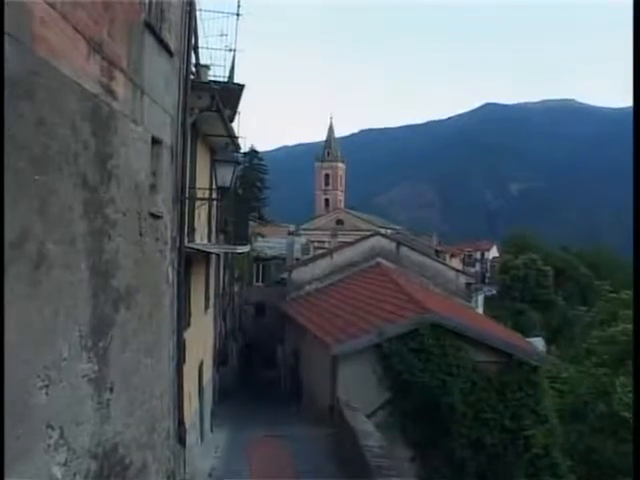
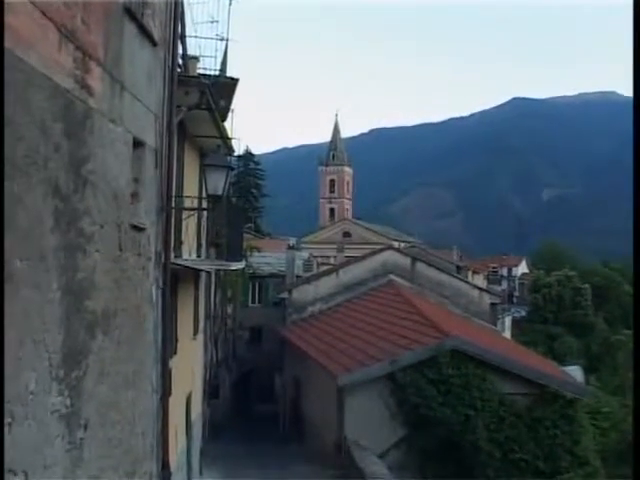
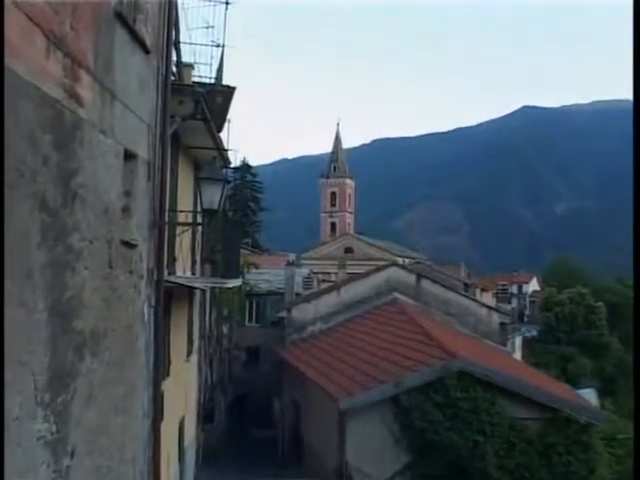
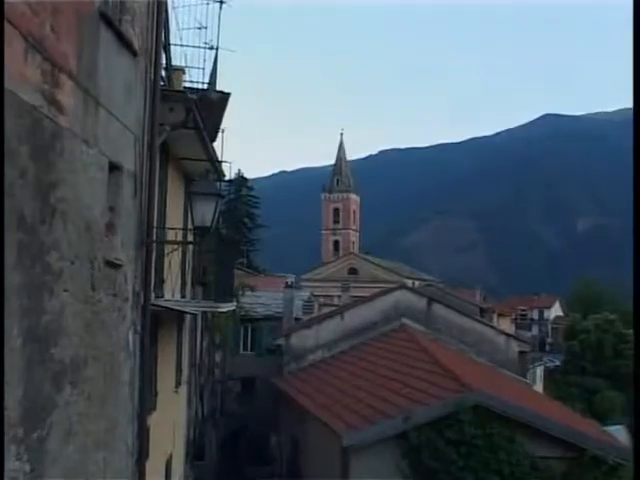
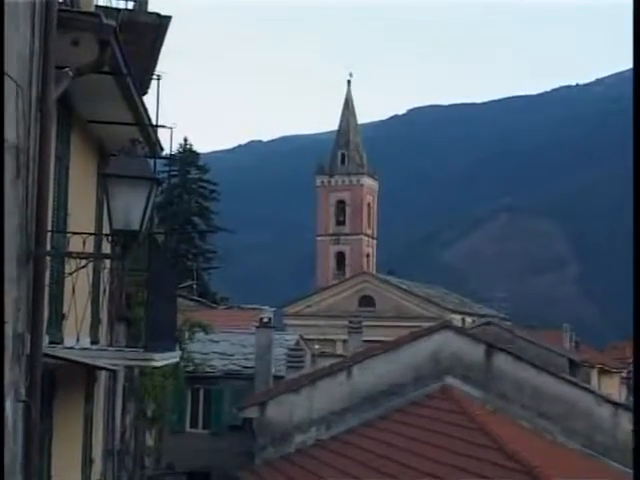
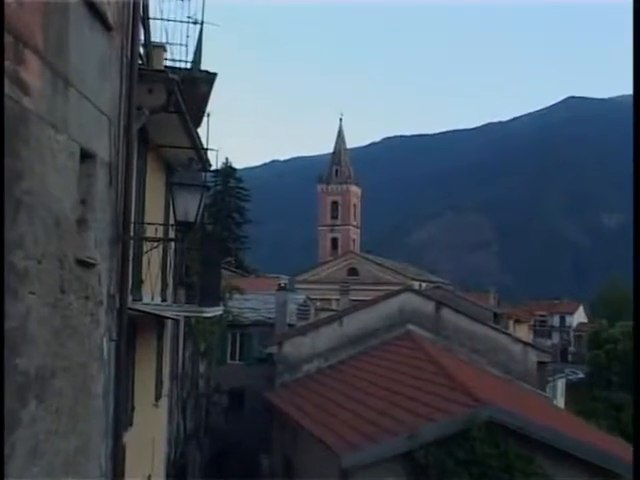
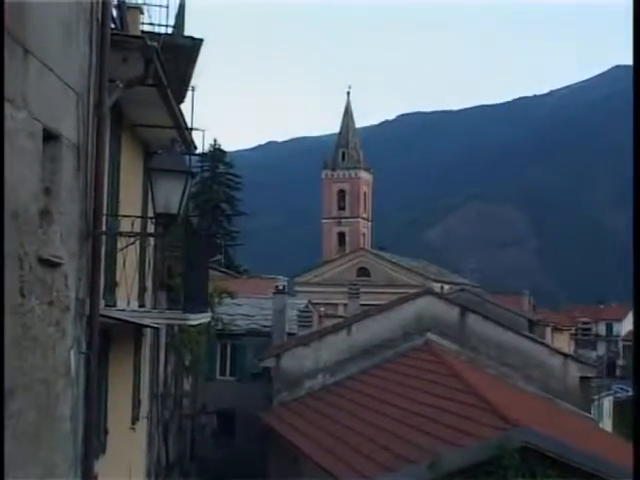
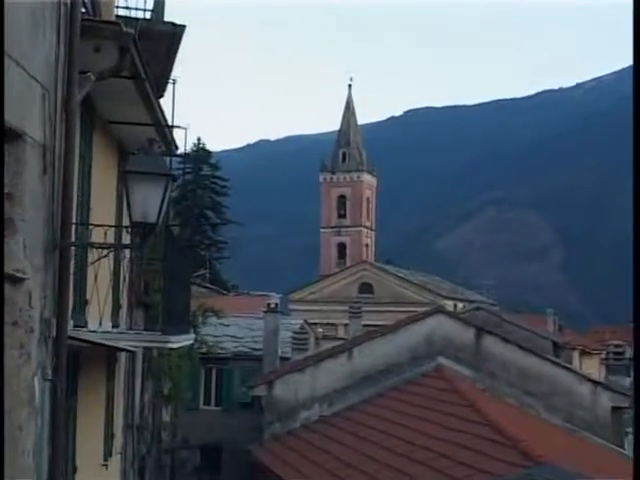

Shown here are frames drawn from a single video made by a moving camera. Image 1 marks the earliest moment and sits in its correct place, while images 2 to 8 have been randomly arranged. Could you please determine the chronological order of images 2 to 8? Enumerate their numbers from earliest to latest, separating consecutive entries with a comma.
2, 3, 4, 6, 7, 8, 5
